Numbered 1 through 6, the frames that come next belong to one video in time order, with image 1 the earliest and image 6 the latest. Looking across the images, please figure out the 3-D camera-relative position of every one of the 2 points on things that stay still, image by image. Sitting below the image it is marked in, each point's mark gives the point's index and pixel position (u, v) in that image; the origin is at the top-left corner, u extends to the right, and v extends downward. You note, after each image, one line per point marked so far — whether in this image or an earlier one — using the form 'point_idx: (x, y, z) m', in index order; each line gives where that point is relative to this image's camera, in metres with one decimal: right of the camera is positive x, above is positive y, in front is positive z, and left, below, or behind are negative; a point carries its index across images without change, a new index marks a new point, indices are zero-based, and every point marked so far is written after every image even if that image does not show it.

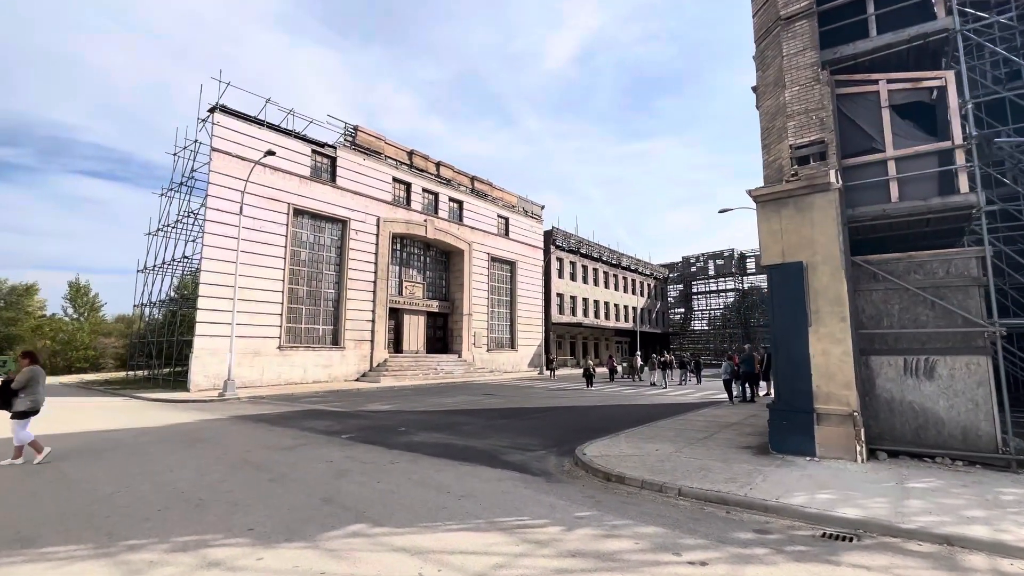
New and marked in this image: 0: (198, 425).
0: (-8.0, -3.5, +12.6) m
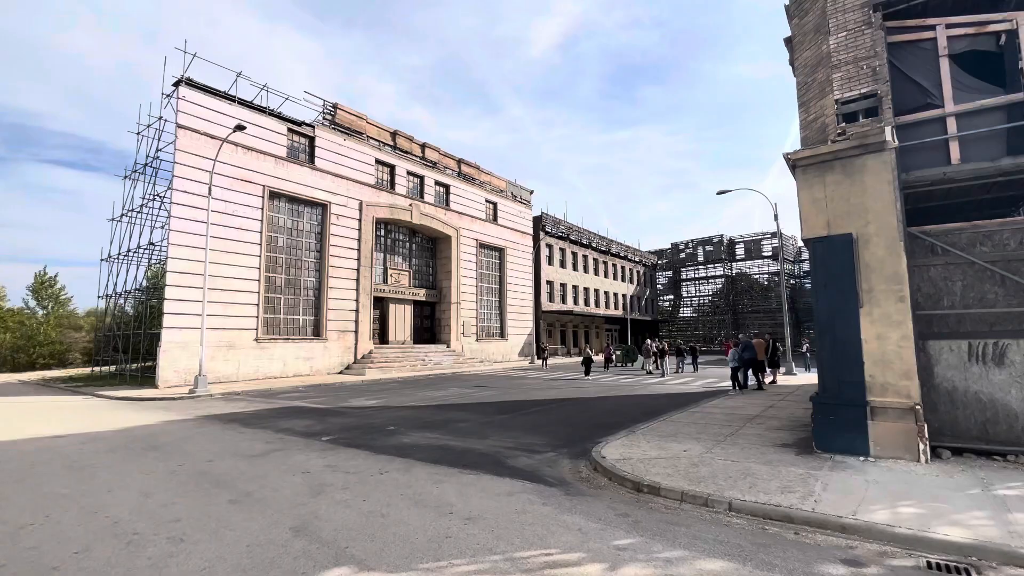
0: (-8.0, -3.2, +11.2) m
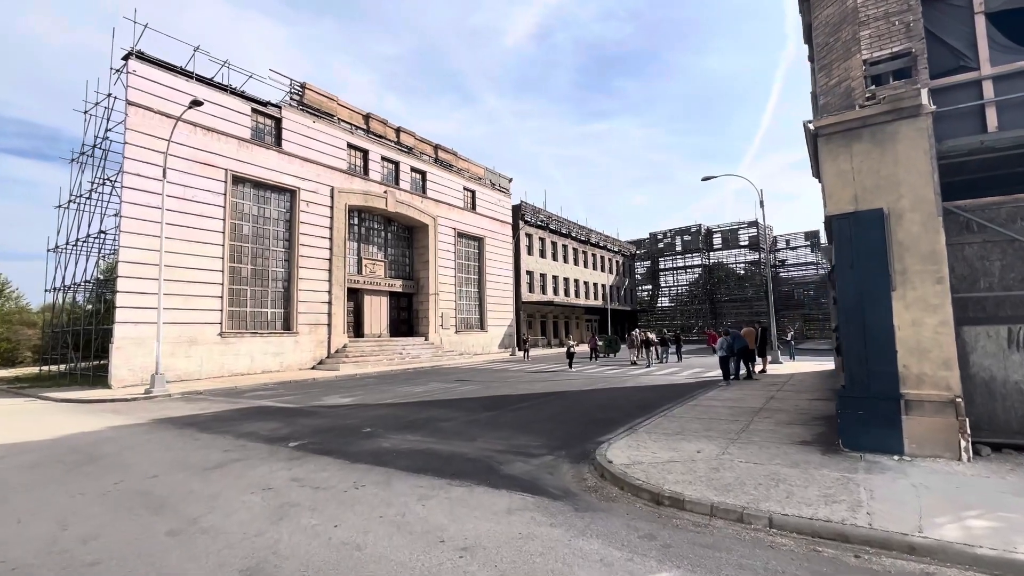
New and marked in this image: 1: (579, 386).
0: (-8.3, -3.0, +9.9) m
1: (+2.4, -3.5, +17.3) m
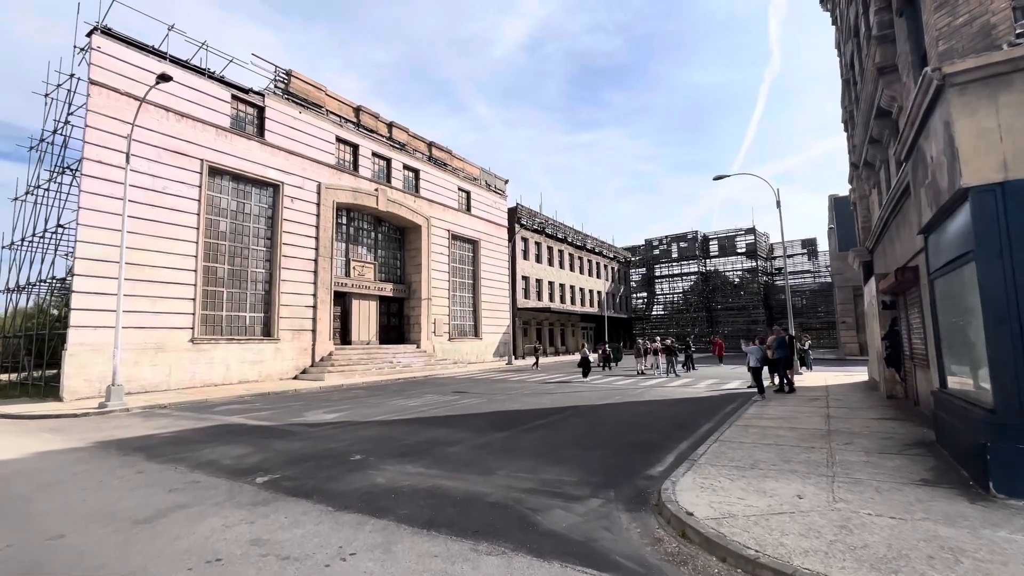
0: (-7.9, -2.9, +7.9) m
1: (+2.6, -3.6, +15.6) m
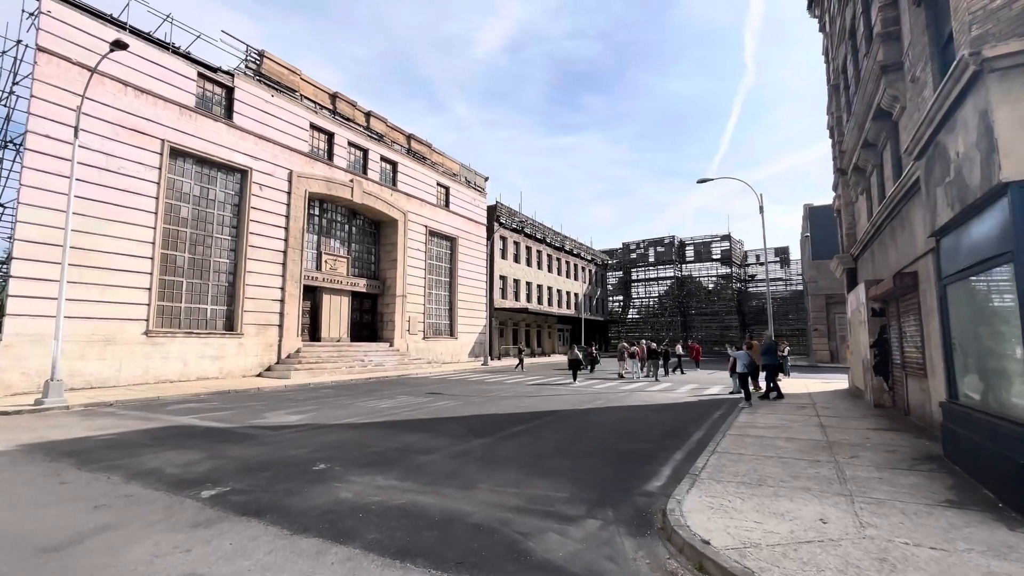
0: (-8.1, -2.6, +6.8) m
1: (+1.9, -3.6, +15.0) m
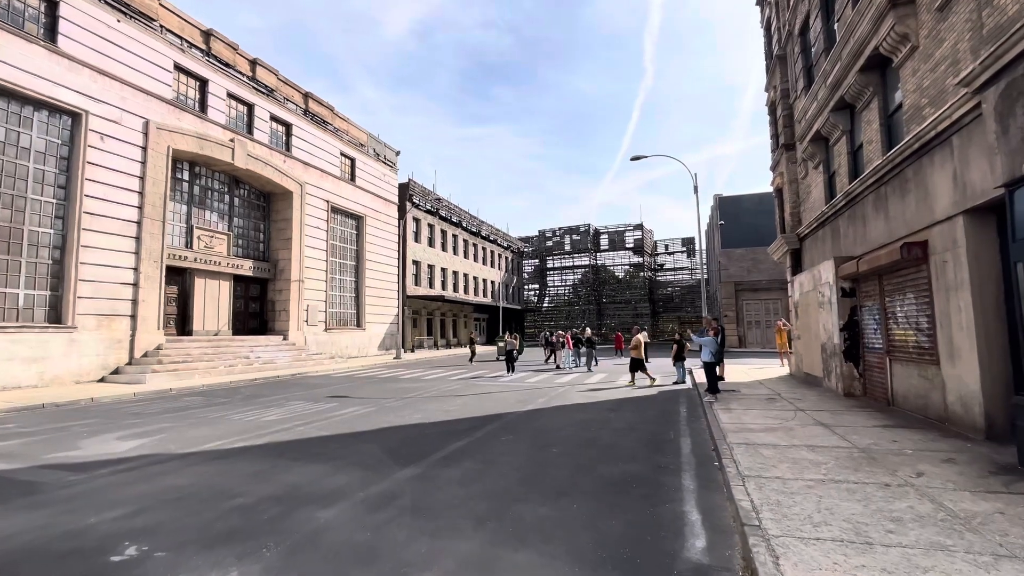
0: (-8.4, -2.1, +2.7) m
1: (0.0, -3.0, +12.6) m
